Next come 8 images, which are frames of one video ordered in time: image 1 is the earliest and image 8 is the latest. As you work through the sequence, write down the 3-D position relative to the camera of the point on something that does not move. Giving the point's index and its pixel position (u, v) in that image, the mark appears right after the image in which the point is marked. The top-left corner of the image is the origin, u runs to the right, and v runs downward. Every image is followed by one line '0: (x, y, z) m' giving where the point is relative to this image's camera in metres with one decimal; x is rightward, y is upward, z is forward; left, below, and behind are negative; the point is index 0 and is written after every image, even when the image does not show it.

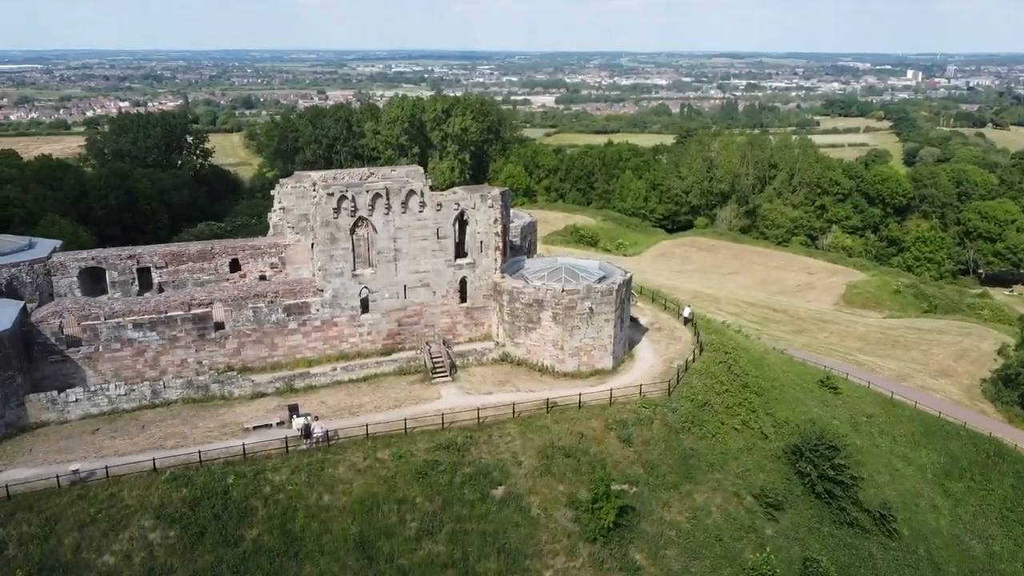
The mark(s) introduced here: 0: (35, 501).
0: (-11.0, -4.9, +18.9) m
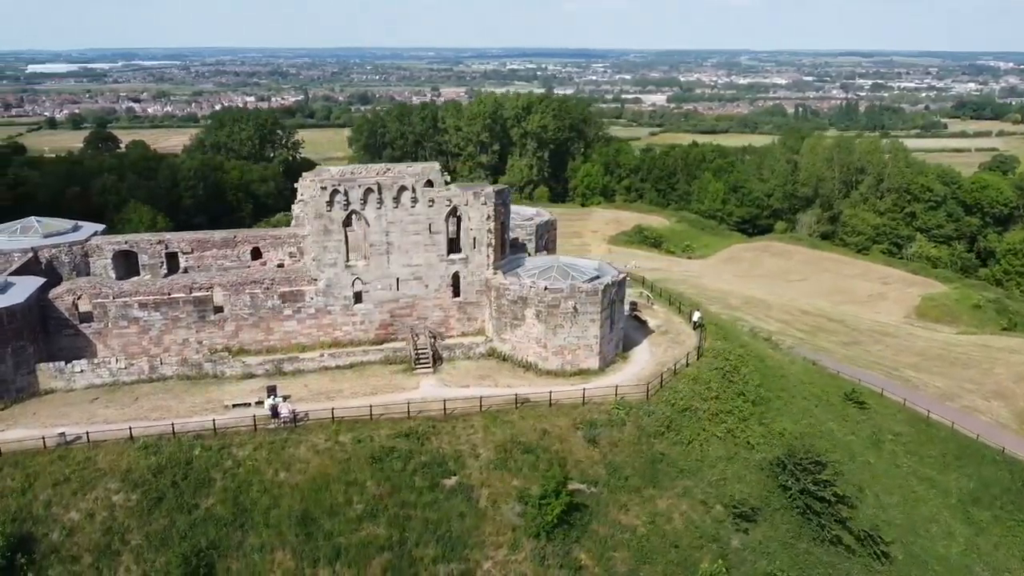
0: (-12.6, -4.4, +20.9) m
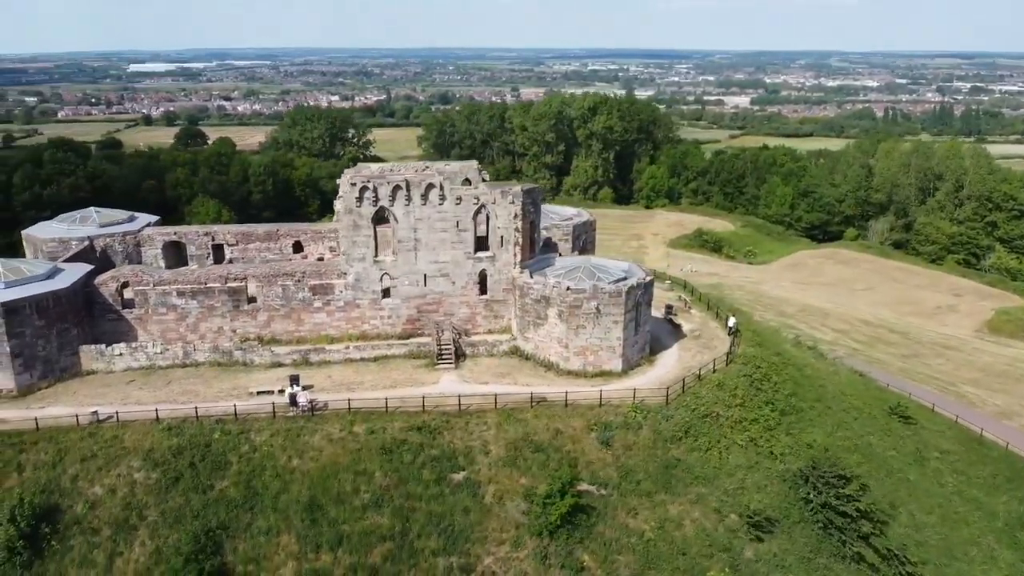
0: (-12.4, -4.0, +22.2) m
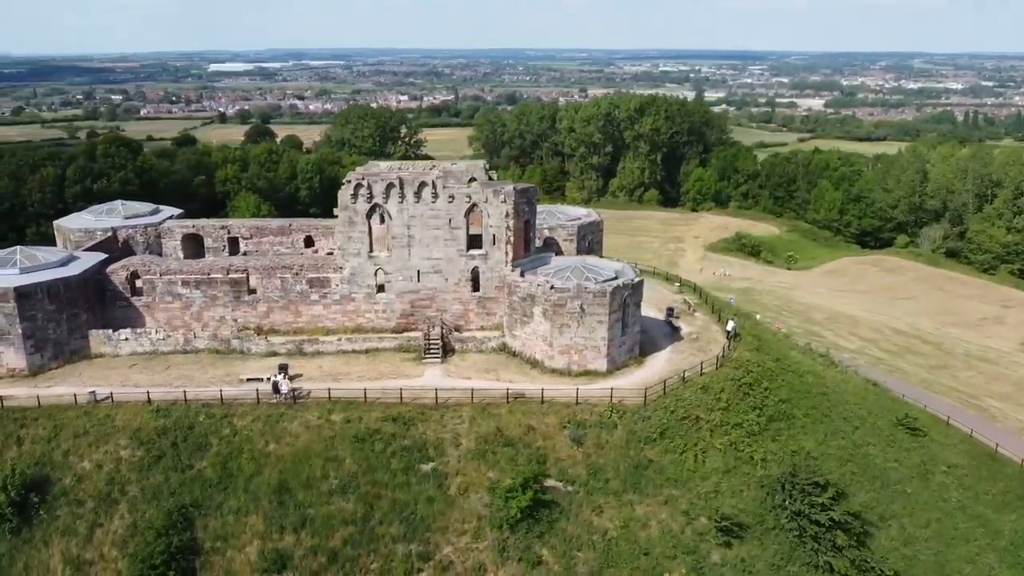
0: (-13.2, -3.6, +23.7) m
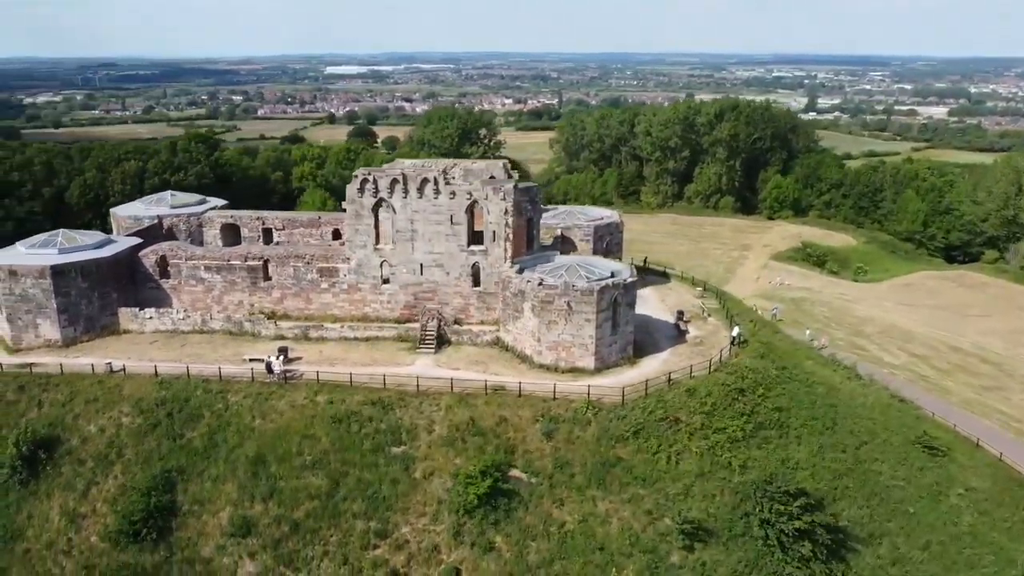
0: (-14.0, -2.9, +26.0) m
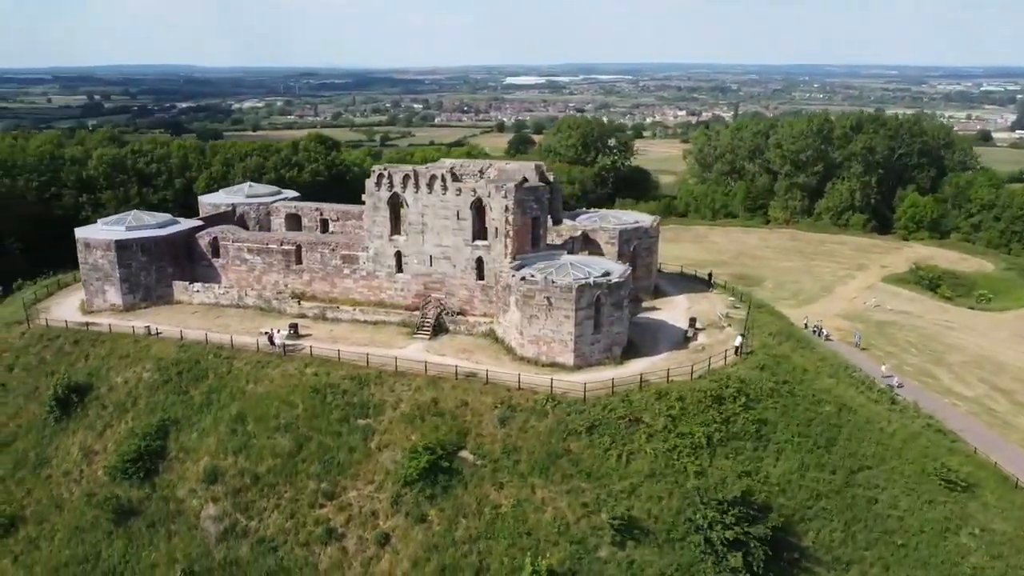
0: (-14.5, -1.8, +30.1) m
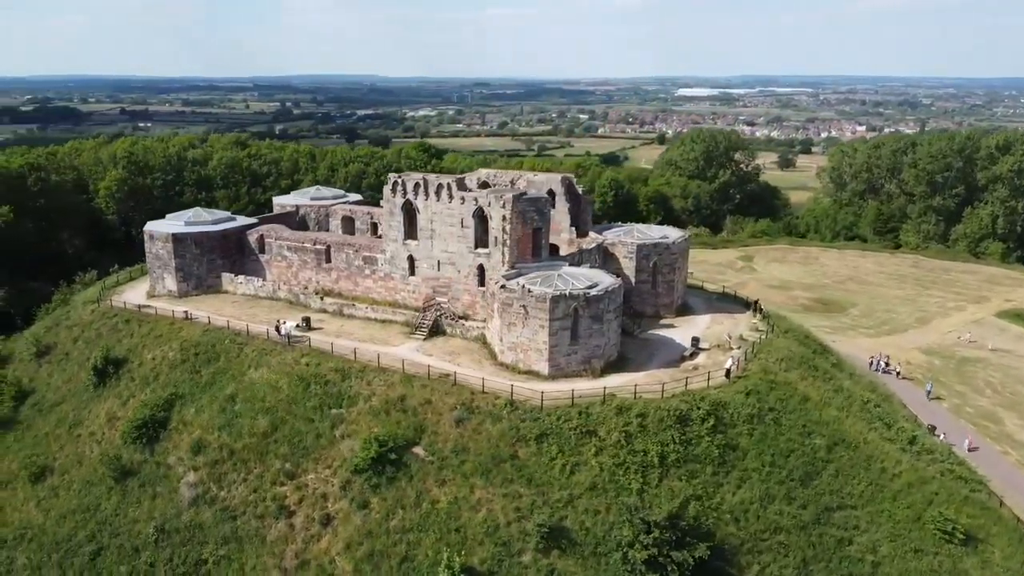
0: (-14.6, -1.3, +33.9) m
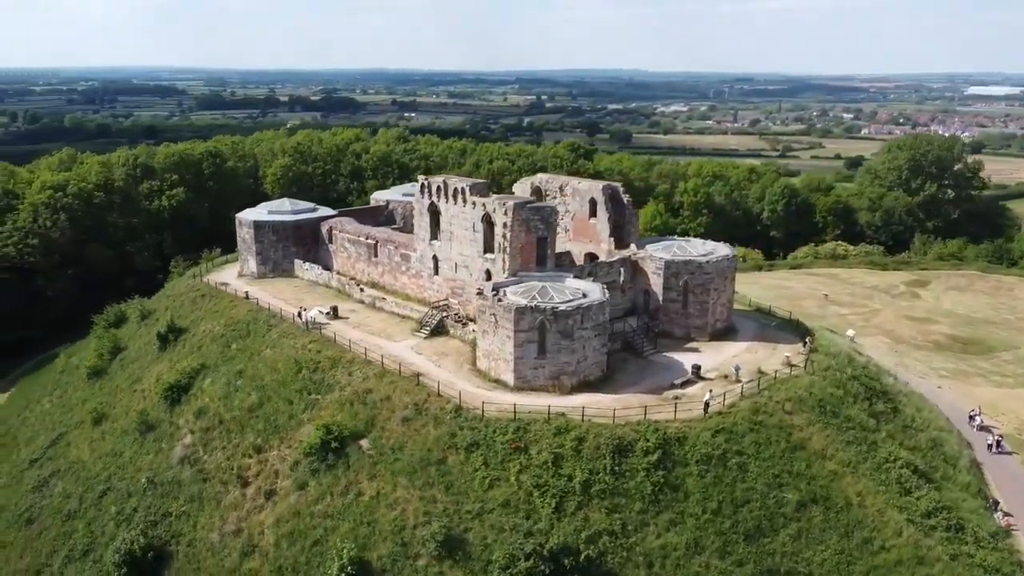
0: (-13.3, -0.4, +38.1) m
